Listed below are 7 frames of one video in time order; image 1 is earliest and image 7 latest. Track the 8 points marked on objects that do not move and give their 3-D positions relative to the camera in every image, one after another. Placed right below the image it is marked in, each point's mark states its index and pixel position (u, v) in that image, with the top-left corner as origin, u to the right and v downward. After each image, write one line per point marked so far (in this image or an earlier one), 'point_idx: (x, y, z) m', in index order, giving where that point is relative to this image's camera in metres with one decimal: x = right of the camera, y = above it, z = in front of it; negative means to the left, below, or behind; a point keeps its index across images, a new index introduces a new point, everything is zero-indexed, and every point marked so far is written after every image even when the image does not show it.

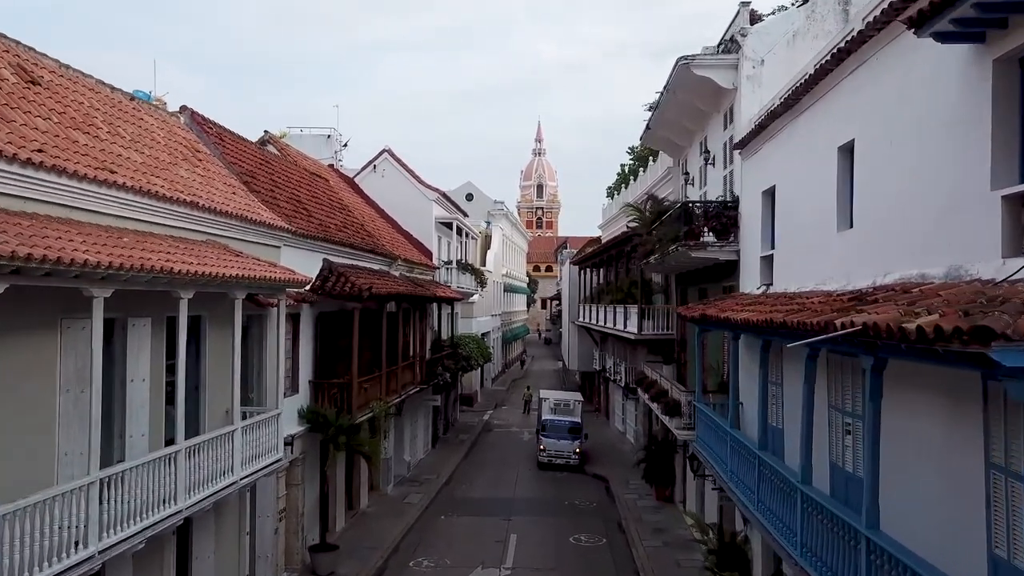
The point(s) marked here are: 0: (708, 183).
0: (+4.4, +2.3, +18.0) m
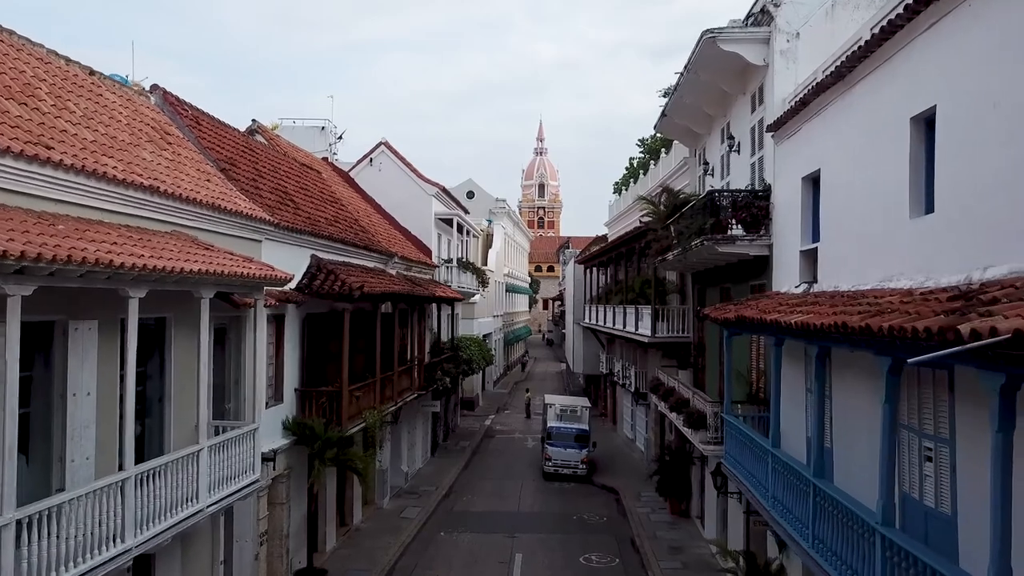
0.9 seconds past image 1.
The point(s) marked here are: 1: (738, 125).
0: (+4.5, +2.4, +16.5) m
1: (+4.5, +3.2, +16.1) m
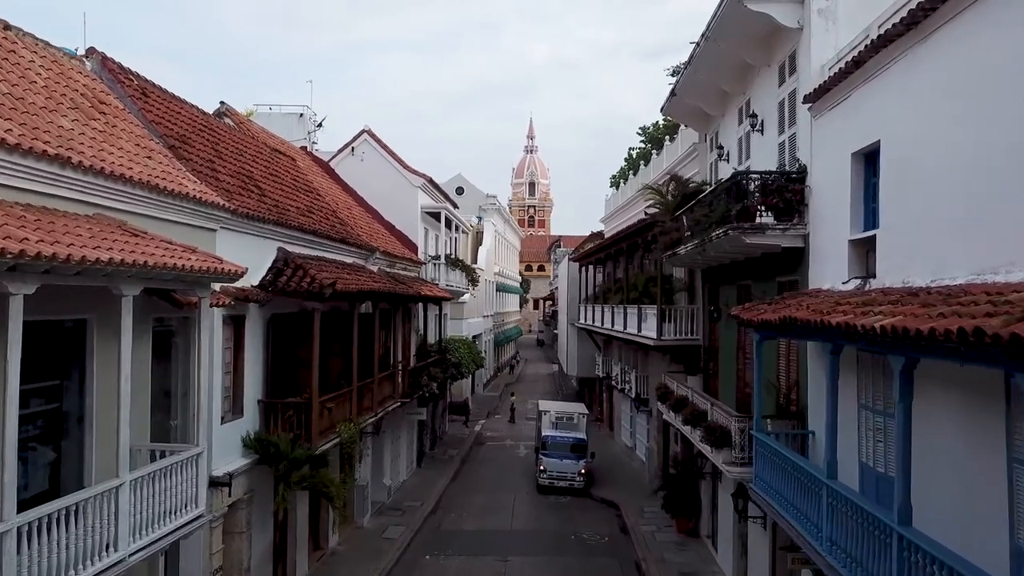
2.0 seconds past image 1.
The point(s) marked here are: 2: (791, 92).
0: (+4.4, +2.4, +14.6) m
1: (+4.4, +3.3, +14.3) m
2: (+4.3, +3.0, +12.5) m
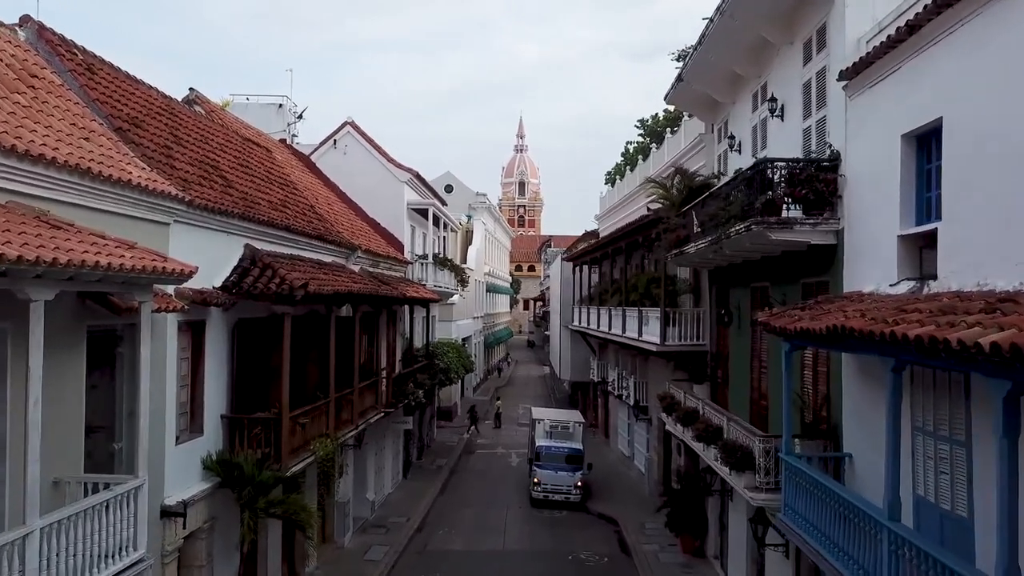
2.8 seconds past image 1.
0: (+4.3, +2.4, +13.3) m
1: (+4.3, +3.3, +12.9) m
2: (+4.3, +3.0, +11.2) m
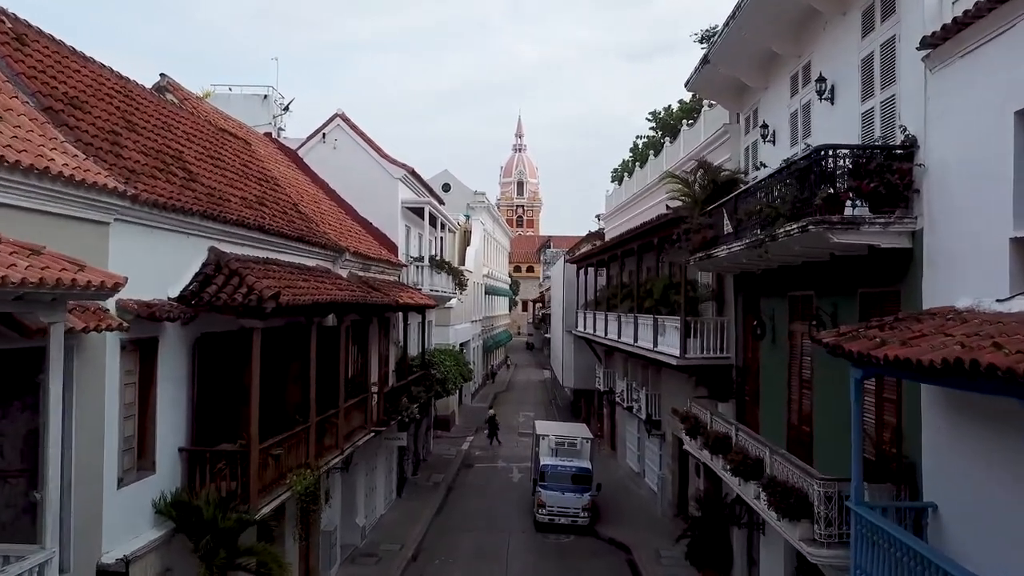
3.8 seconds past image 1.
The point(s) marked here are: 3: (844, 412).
0: (+4.4, +2.2, +11.5) m
1: (+4.4, +3.1, +11.1) m
2: (+4.4, +2.9, +9.4) m
3: (+4.4, -1.6, +10.6) m
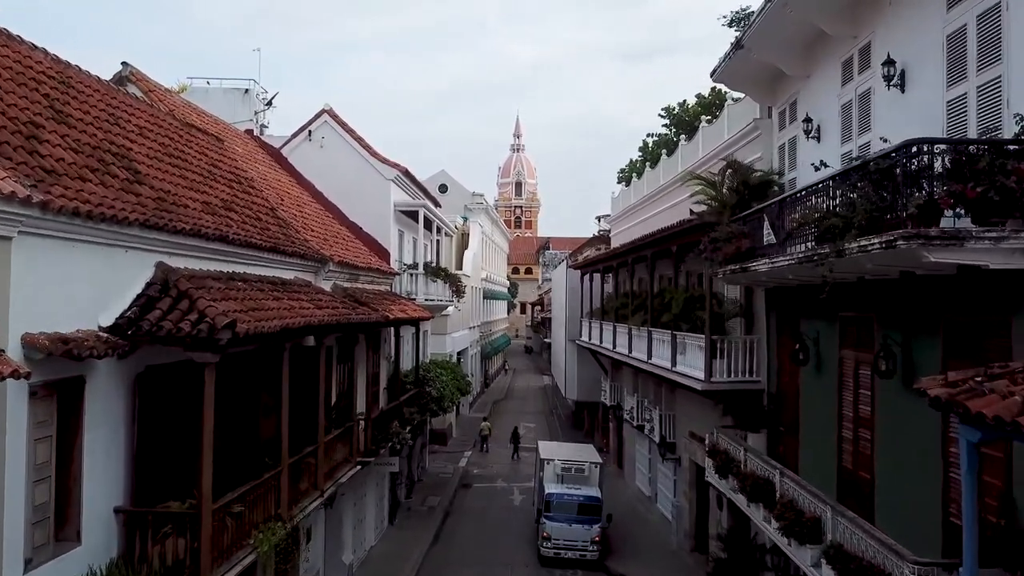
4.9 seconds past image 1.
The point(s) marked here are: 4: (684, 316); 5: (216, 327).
0: (+4.5, +2.0, +9.7) m
1: (+4.5, +2.8, +9.3) m
2: (+4.4, +2.6, +7.6) m
3: (+4.4, -1.9, +8.7) m
4: (+3.5, -0.6, +16.7) m
5: (-3.1, -0.4, +8.4) m
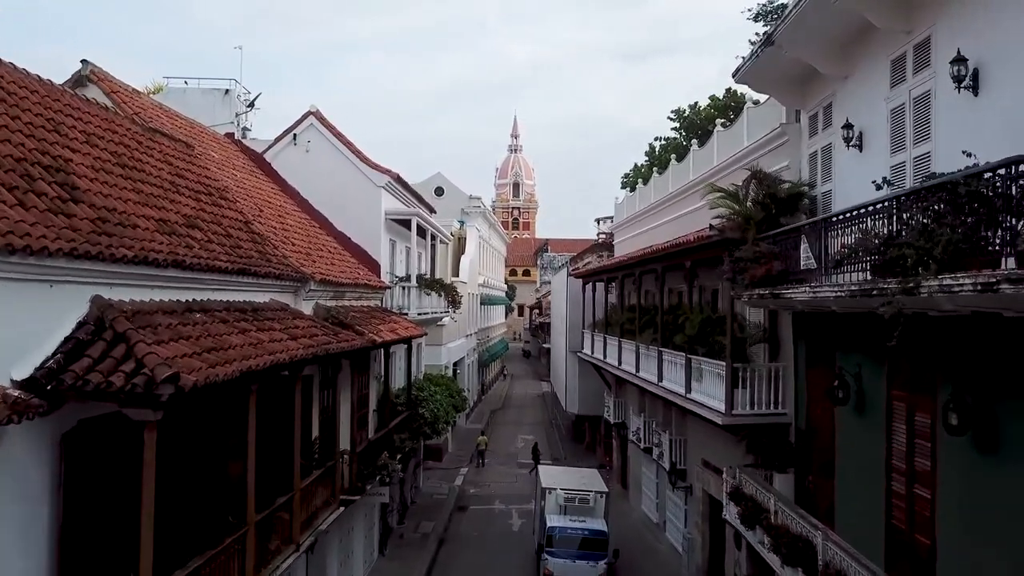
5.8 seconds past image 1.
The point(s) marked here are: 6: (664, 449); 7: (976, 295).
0: (+4.5, +1.6, +8.3) m
1: (+4.5, +2.5, +7.9) m
2: (+4.5, +2.2, +6.2) m
3: (+4.5, -2.3, +7.3) m
4: (+3.5, -1.0, +15.2) m
5: (-3.0, -0.8, +6.9) m
6: (+3.7, -3.9, +19.8) m
7: (+3.3, -0.1, +5.9) m
